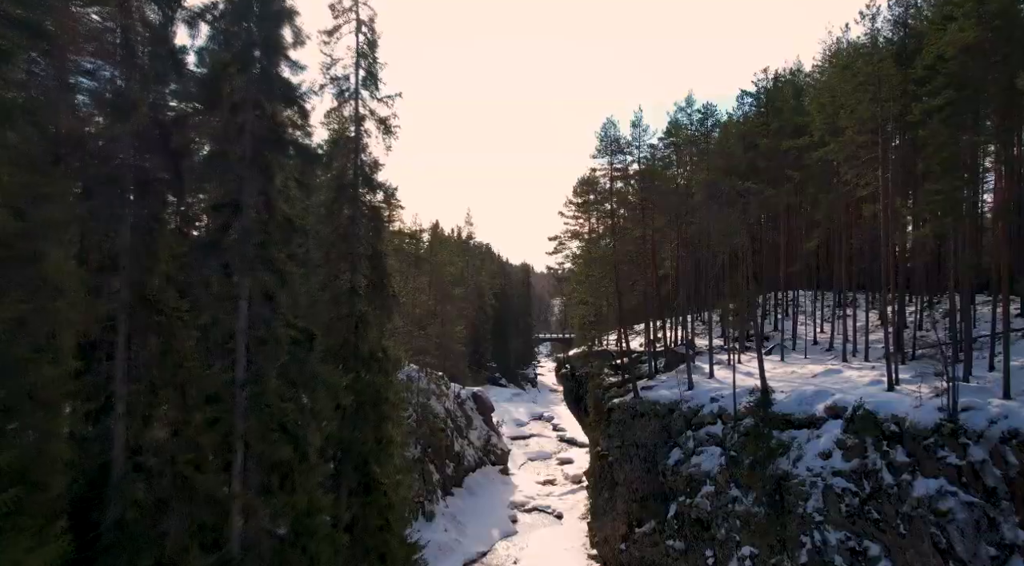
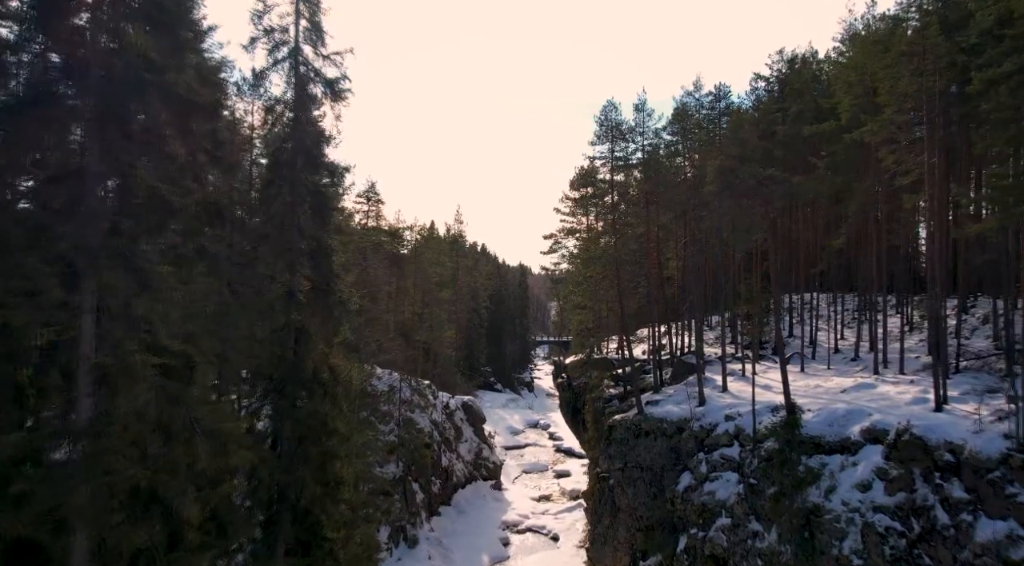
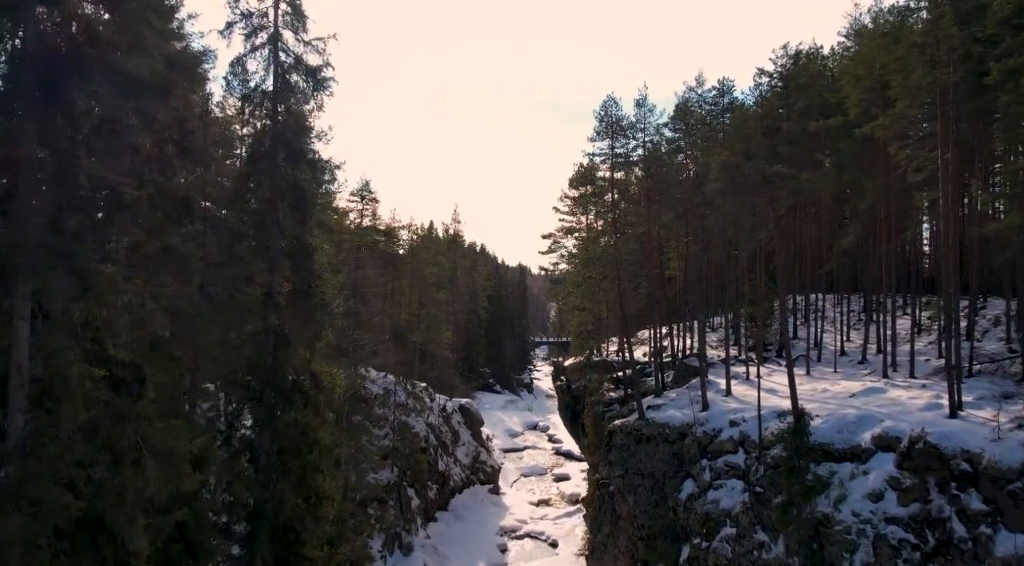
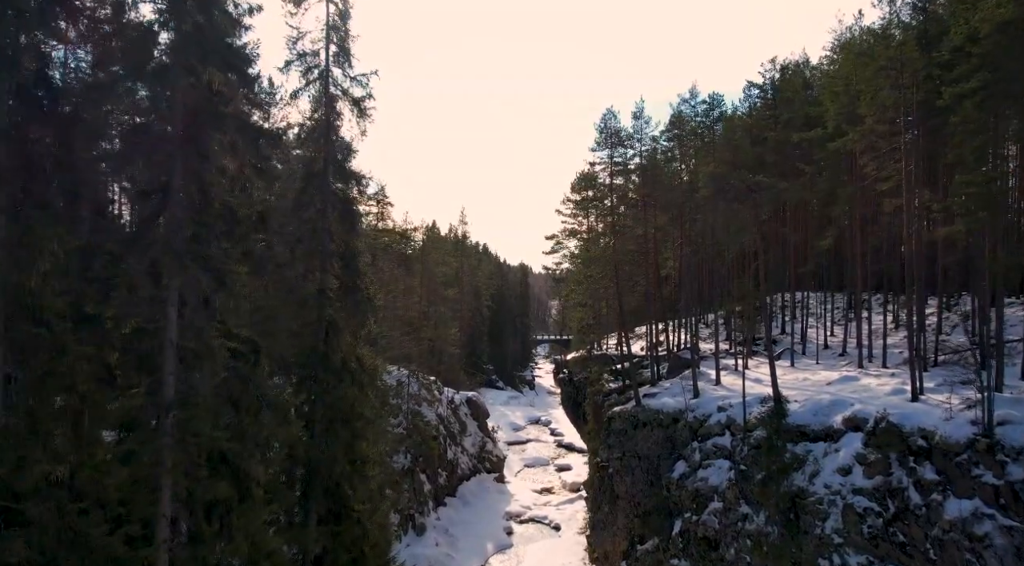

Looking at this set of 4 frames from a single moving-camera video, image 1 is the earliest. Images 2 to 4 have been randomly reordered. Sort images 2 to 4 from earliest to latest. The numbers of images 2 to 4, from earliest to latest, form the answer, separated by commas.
4, 2, 3
